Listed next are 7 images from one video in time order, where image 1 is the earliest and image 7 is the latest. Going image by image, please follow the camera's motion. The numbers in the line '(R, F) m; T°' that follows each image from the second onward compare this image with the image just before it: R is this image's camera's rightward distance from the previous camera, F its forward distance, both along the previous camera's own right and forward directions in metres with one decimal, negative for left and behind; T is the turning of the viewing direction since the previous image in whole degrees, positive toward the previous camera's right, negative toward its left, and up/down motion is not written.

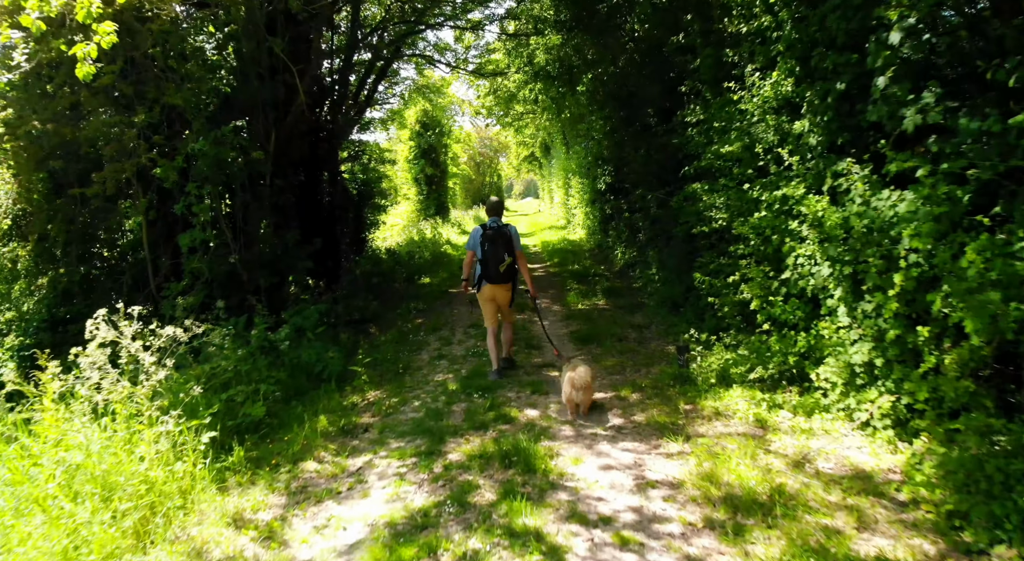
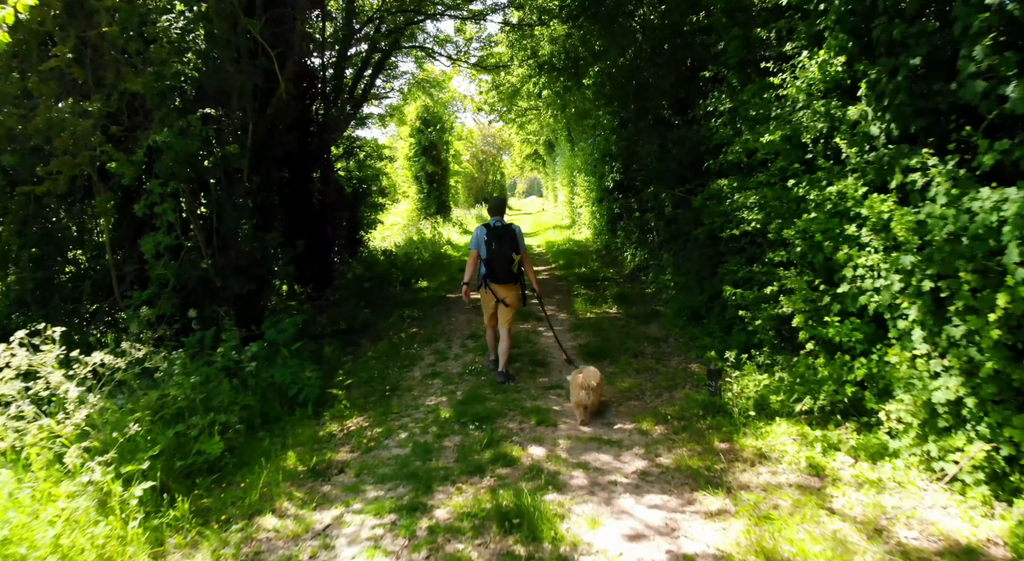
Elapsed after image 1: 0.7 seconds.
(0.0, +0.9) m; 0°
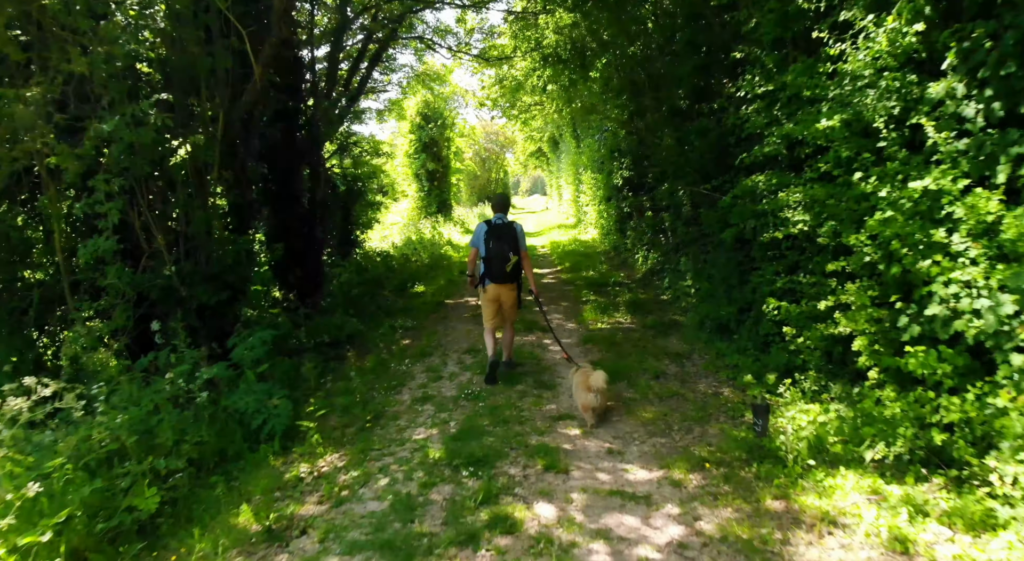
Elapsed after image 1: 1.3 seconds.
(0.0, +0.9) m; 0°
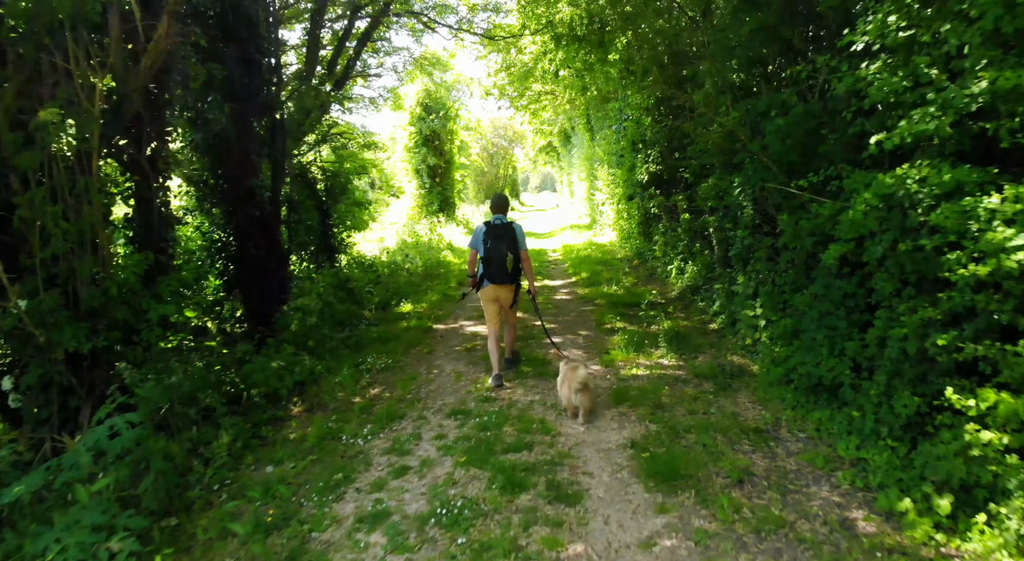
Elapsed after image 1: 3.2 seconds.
(0.0, +2.3) m; -1°
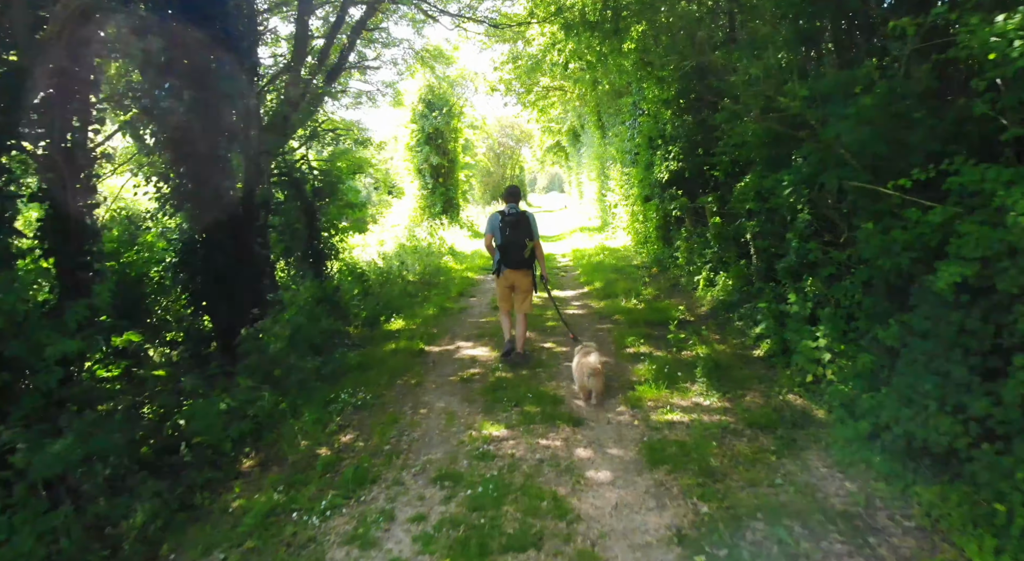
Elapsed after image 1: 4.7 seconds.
(0.0, +1.3) m; -1°
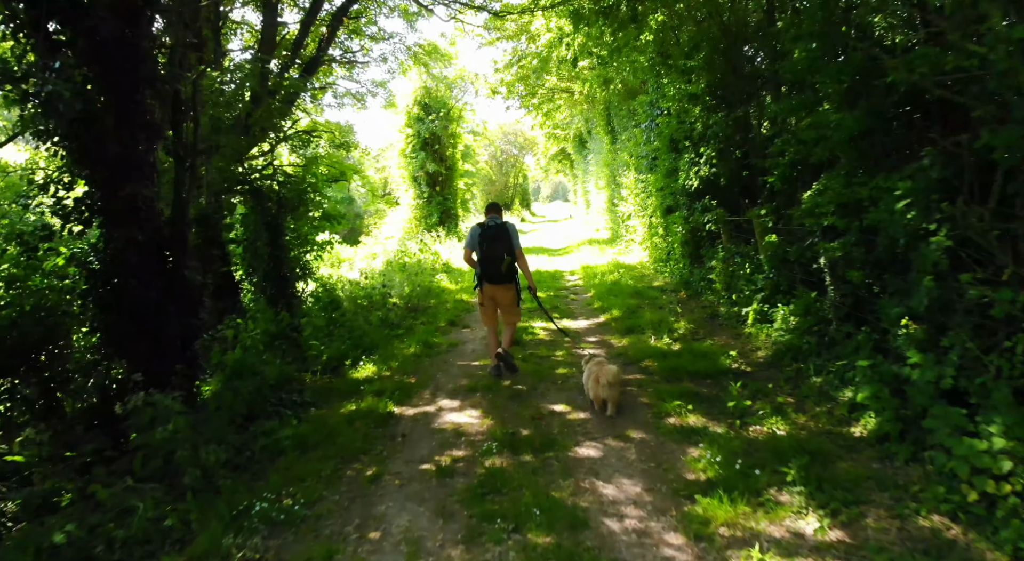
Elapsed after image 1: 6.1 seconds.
(0.0, +1.9) m; 0°
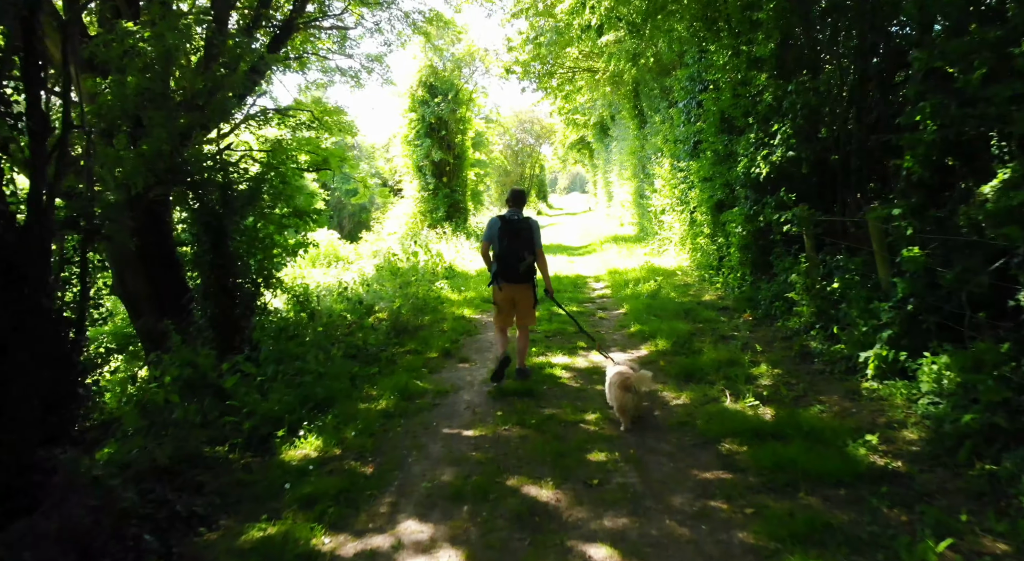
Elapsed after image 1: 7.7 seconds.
(0.0, +2.3) m; -1°
